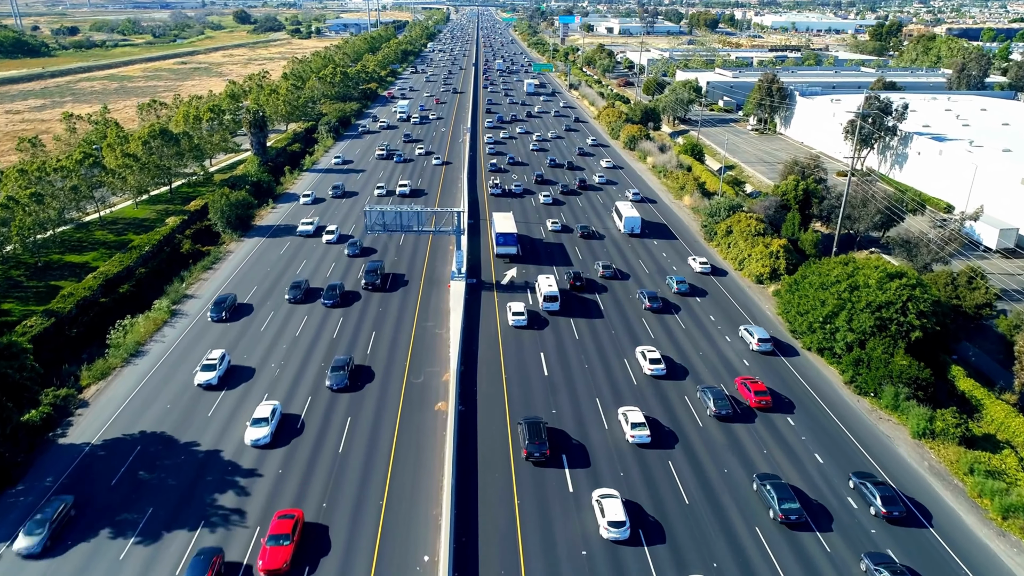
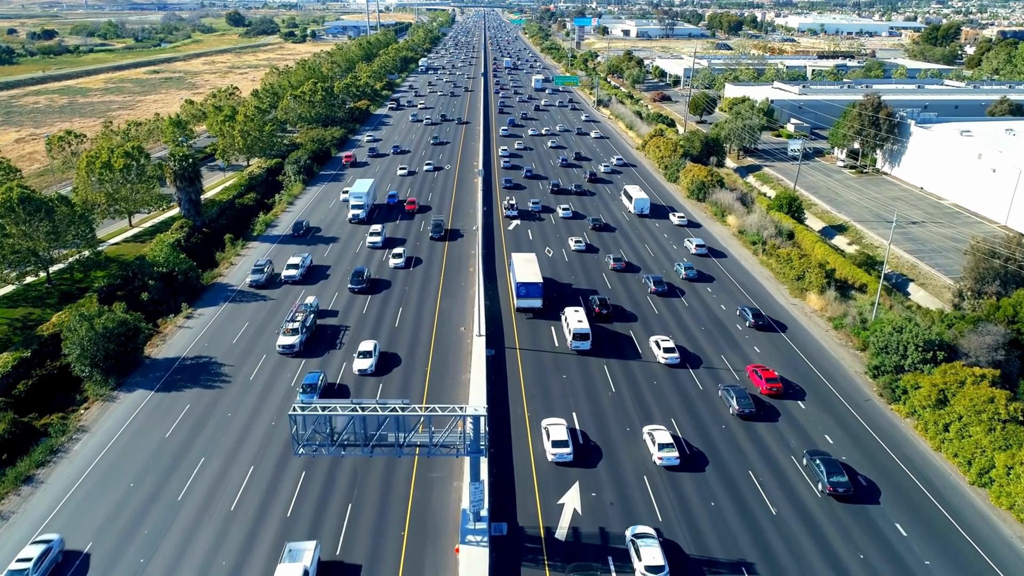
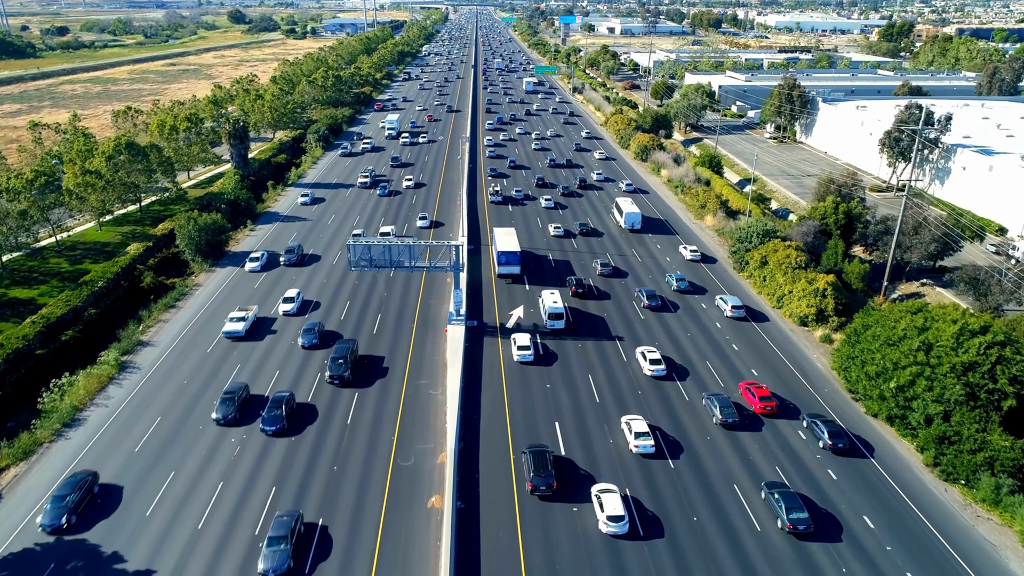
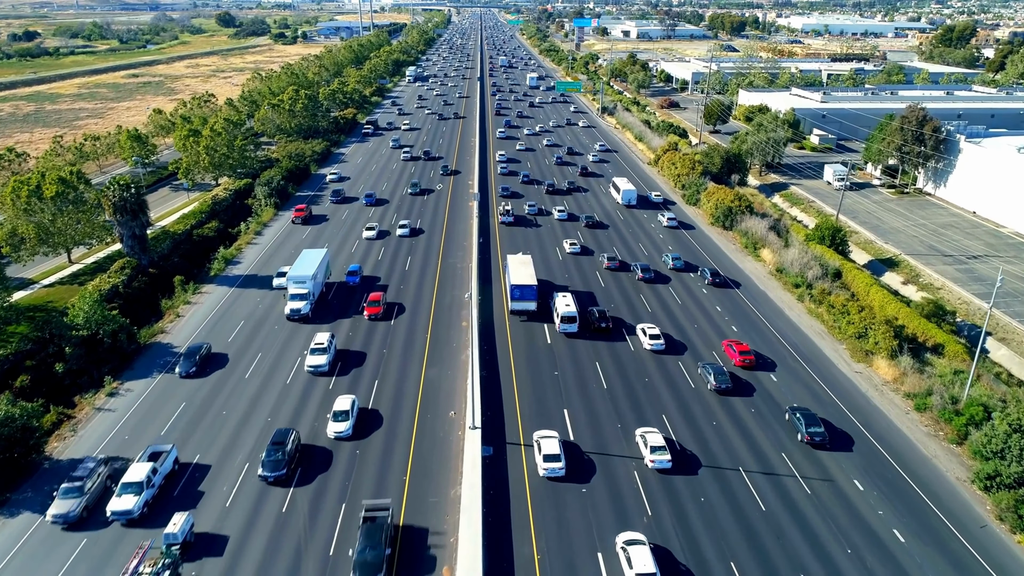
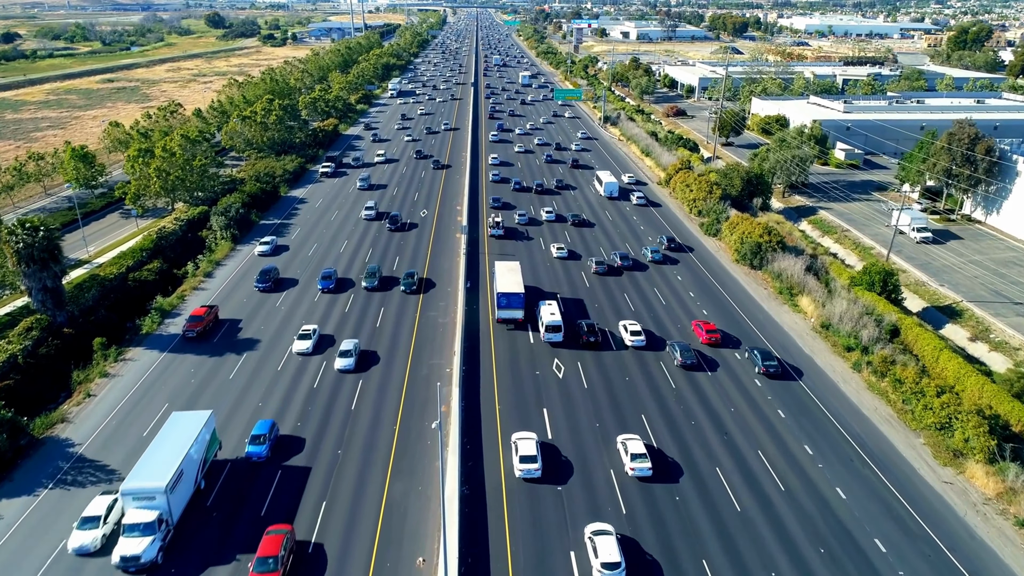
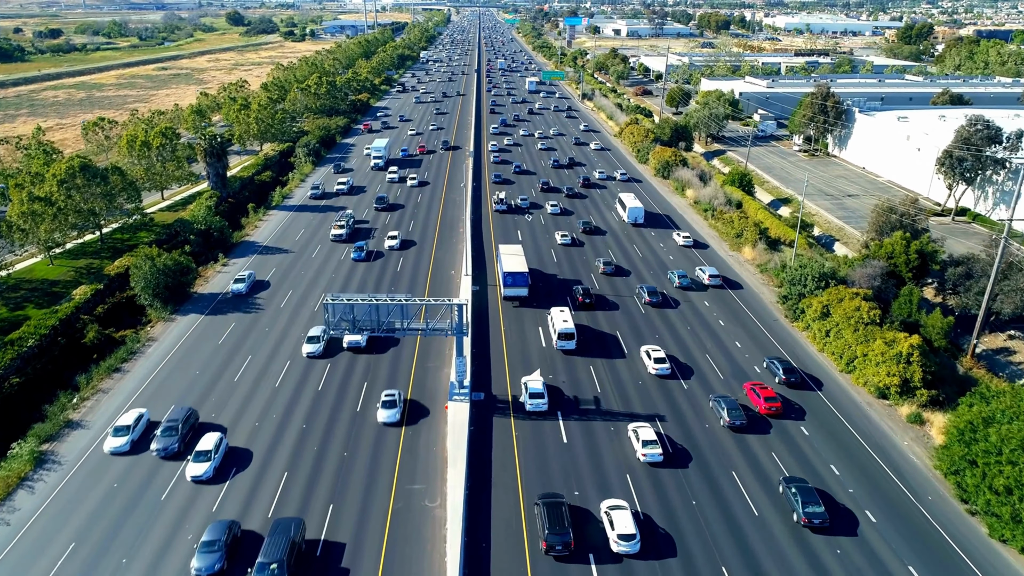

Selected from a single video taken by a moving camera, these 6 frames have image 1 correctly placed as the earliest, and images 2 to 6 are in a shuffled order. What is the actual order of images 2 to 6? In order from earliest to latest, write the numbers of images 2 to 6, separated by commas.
3, 6, 2, 4, 5
